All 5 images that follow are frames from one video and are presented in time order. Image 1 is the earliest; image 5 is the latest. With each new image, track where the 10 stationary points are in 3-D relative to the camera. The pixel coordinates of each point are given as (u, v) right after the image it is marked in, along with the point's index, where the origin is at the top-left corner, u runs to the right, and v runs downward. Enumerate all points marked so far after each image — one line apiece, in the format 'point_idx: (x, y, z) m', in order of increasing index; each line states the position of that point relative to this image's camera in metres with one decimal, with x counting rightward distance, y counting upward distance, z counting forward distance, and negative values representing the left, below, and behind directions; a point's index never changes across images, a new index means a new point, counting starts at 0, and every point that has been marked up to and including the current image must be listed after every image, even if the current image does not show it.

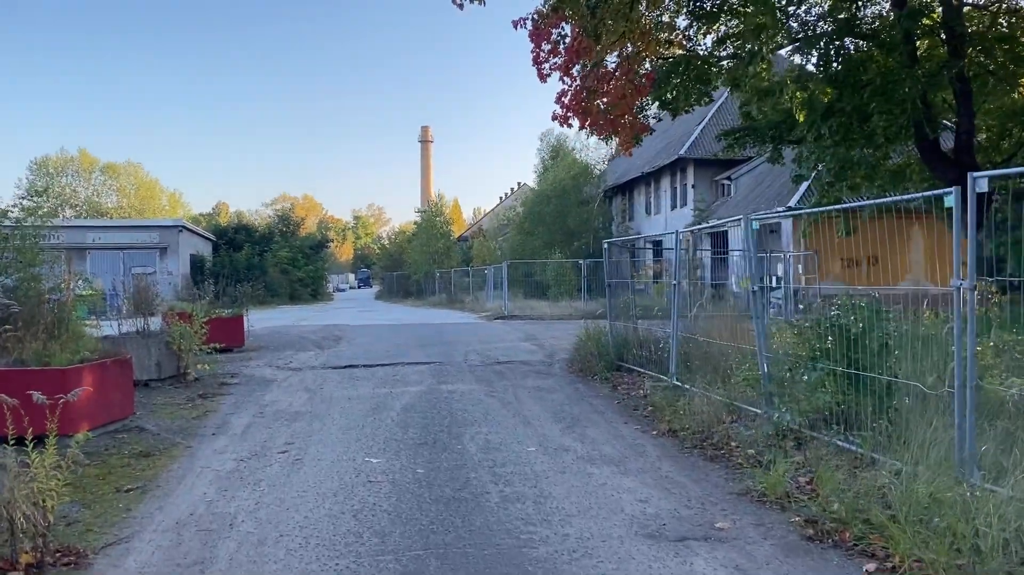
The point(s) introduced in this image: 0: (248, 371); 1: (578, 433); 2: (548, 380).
0: (-3.9, -1.2, +12.5) m
1: (+0.6, -1.3, +7.5) m
2: (+0.5, -1.2, +11.3) m
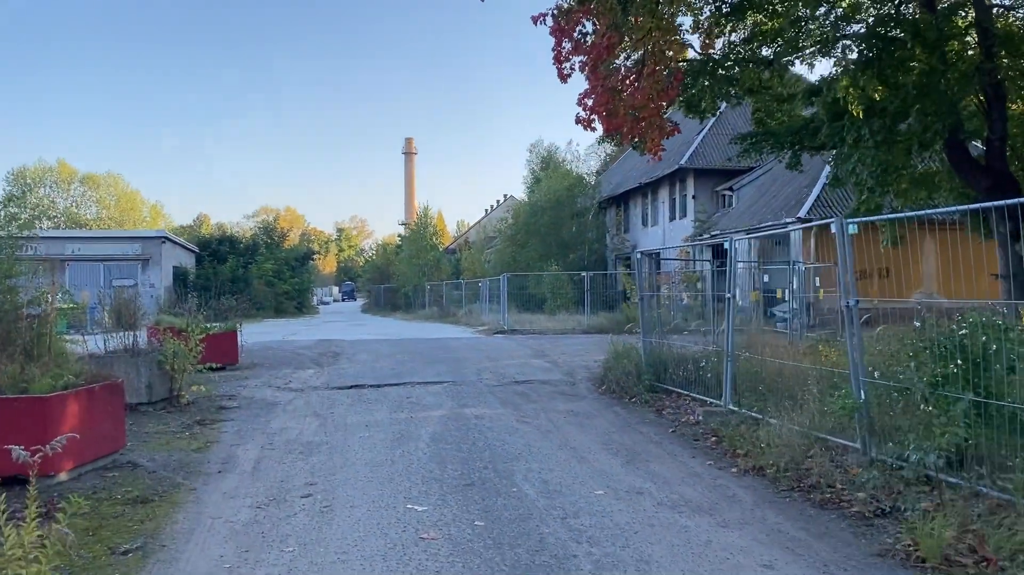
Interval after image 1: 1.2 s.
0: (-3.5, -1.4, +11.4) m
1: (+1.0, -1.4, +6.5) m
2: (+0.8, -1.4, +10.3) m
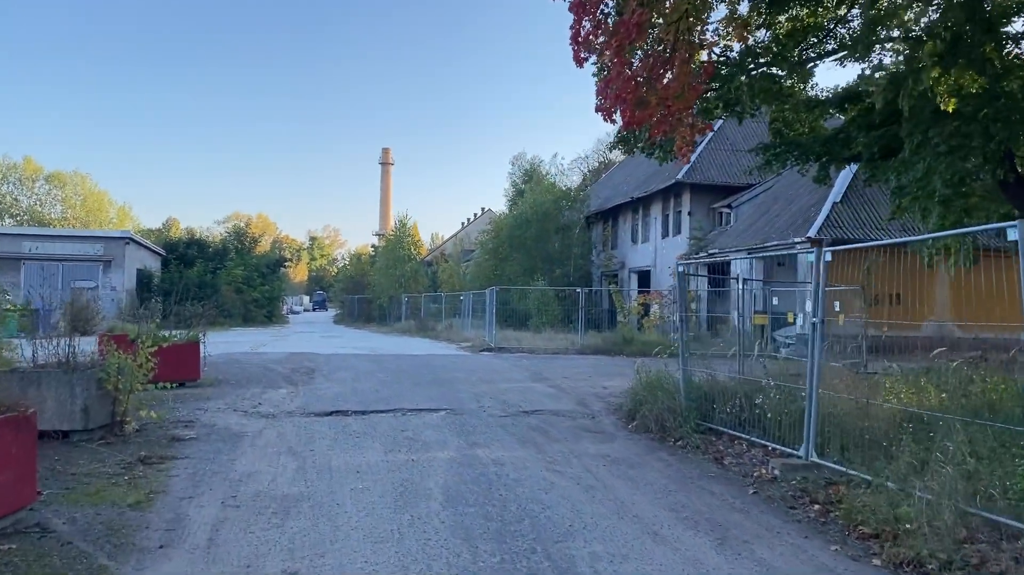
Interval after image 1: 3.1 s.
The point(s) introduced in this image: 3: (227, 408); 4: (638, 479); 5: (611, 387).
0: (-3.4, -1.5, +9.5) m
1: (+1.3, -1.5, +4.7) m
2: (+1.0, -1.5, +8.5) m
3: (-3.5, -1.5, +10.5) m
4: (+1.0, -1.5, +6.8) m
5: (+1.6, -1.7, +13.9) m
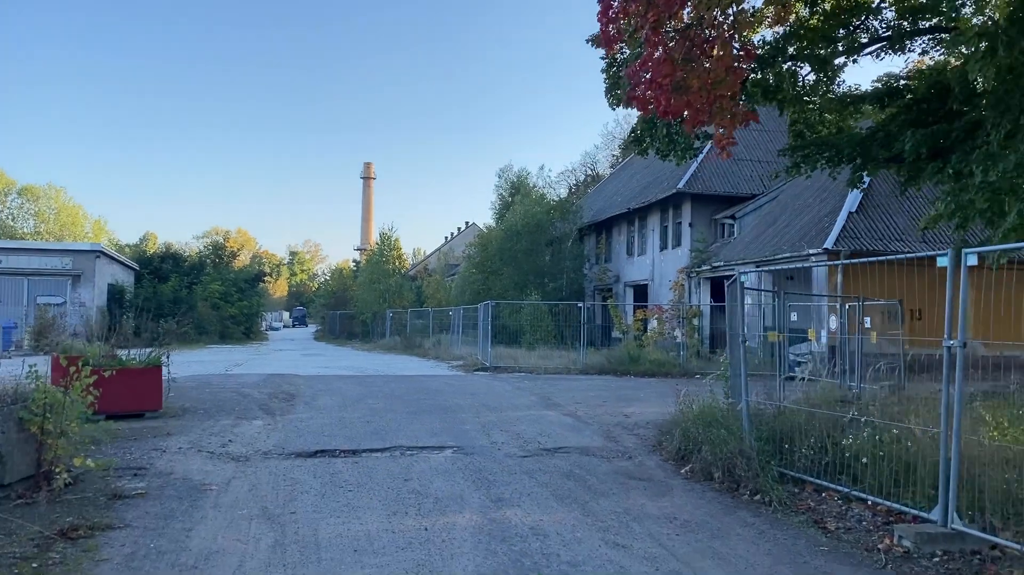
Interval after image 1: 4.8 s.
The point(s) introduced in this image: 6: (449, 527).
0: (-3.1, -1.6, +7.7) m
1: (+1.7, -1.5, +3.0) m
2: (+1.3, -1.7, +6.8) m
3: (-3.3, -1.6, +8.7) m
4: (+1.3, -1.6, +5.1) m
5: (+1.7, -1.9, +12.2) m
6: (-0.4, -1.6, +5.6) m
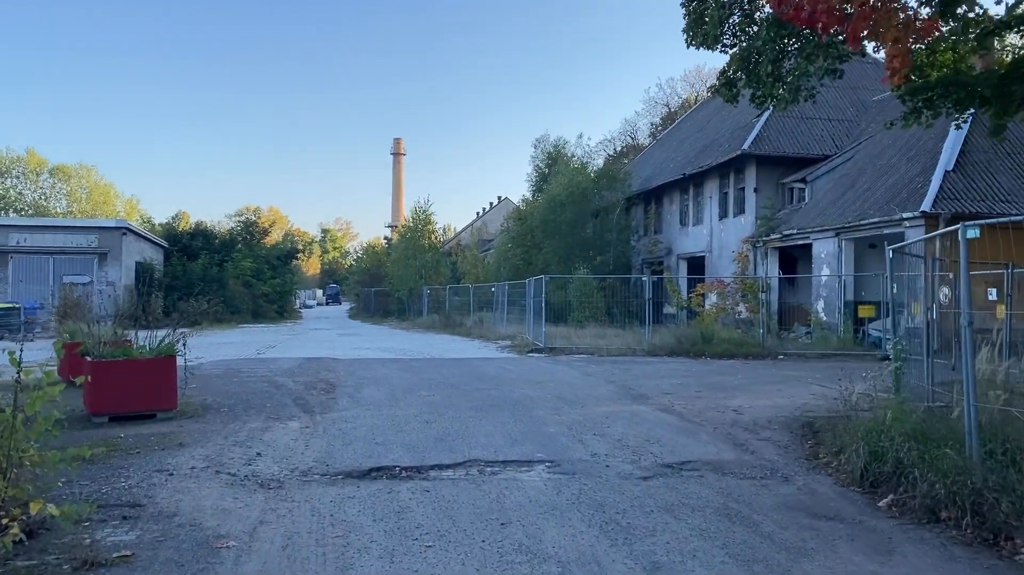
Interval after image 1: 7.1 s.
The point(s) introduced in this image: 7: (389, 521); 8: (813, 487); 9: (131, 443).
0: (-2.3, -1.4, +5.6) m
1: (+2.3, -1.4, +0.8) m
2: (+2.1, -1.4, +4.6) m
3: (-2.4, -1.4, +6.6) m
4: (+2.1, -1.4, +2.9) m
5: (+2.8, -1.5, +9.9) m
6: (+0.4, -1.4, +3.5) m
7: (-0.7, -1.4, +5.1) m
8: (+2.2, -1.4, +6.2) m
9: (-3.5, -1.3, +7.6) m
